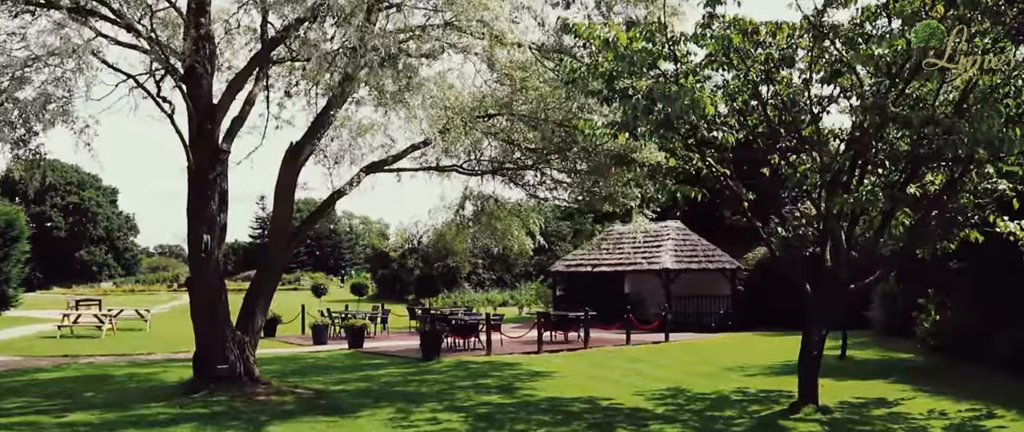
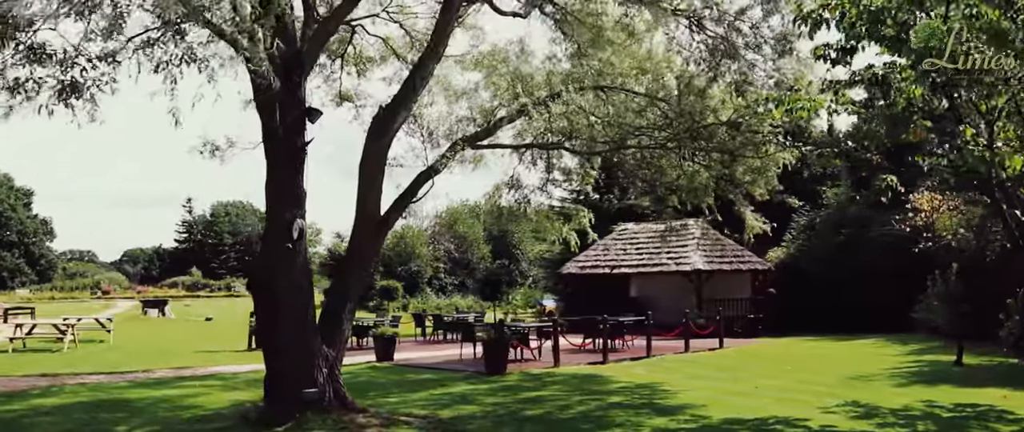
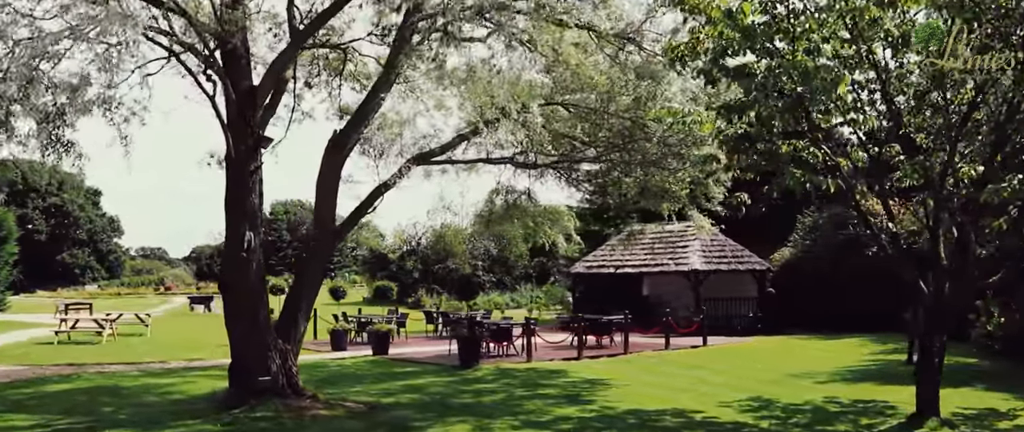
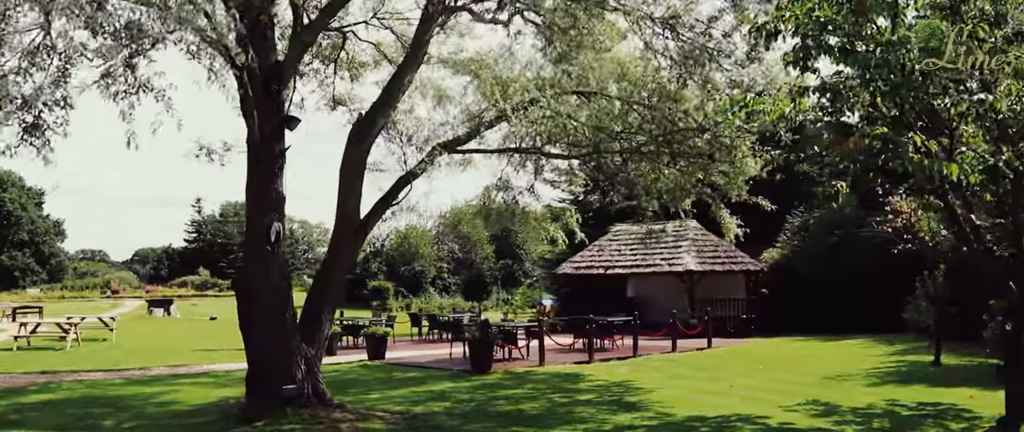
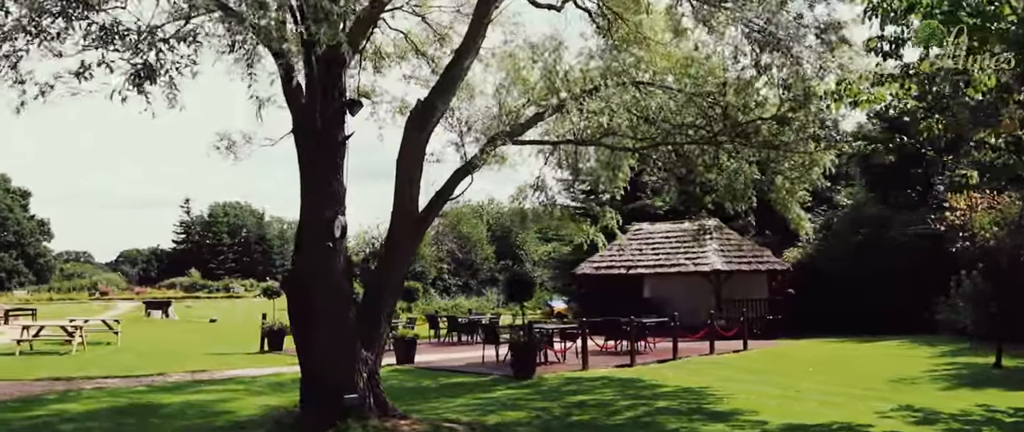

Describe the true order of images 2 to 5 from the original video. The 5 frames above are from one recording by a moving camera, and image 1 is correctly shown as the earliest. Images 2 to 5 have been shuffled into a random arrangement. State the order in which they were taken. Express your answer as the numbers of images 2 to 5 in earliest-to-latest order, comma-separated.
3, 4, 2, 5
